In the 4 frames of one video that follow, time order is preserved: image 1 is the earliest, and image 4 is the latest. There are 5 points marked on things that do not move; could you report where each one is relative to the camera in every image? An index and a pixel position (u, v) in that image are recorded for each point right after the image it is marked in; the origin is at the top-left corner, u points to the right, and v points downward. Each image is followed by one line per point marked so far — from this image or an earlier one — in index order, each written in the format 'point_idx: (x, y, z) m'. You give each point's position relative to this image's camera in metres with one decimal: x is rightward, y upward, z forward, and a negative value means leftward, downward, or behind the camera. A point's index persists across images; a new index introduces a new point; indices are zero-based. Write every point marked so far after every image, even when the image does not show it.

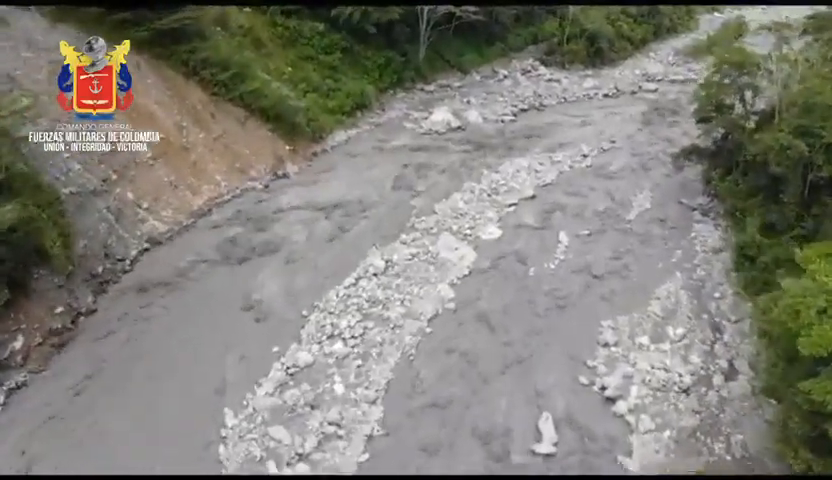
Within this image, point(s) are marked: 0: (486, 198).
0: (+1.5, +0.9, +14.5) m
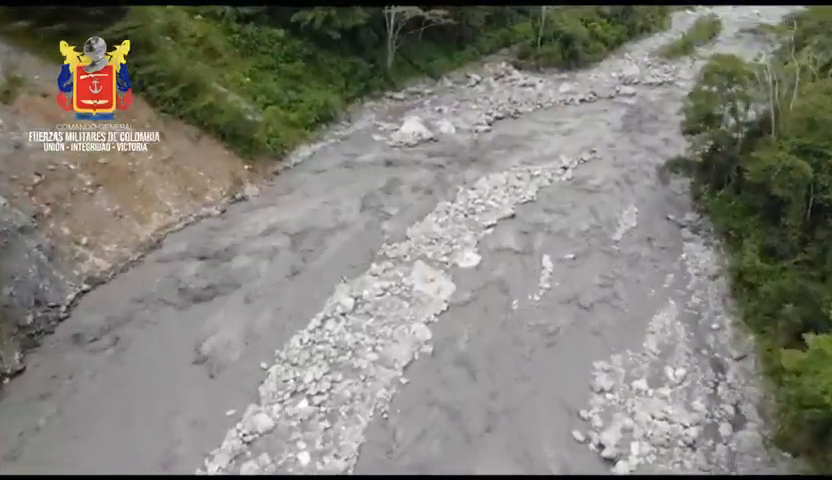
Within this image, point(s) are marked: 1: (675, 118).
0: (+0.9, +0.4, +13.5) m
1: (+7.5, +3.6, +19.6) m
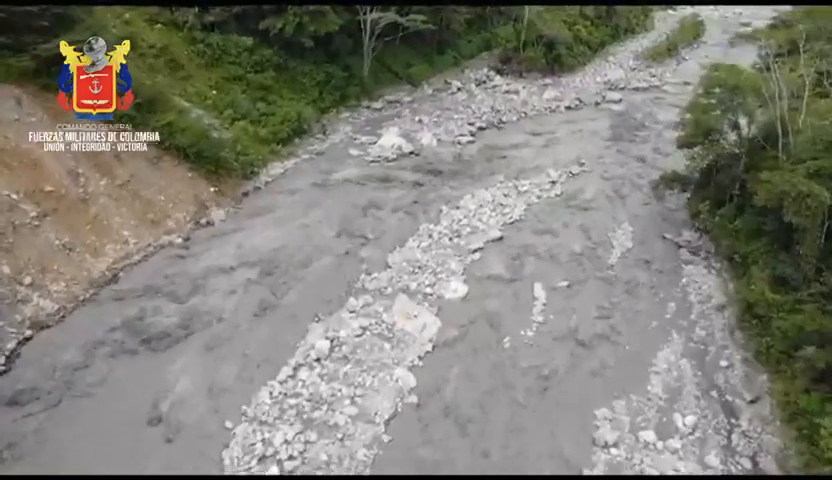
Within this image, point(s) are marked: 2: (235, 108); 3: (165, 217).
0: (+0.6, -0.1, +12.5) m
1: (+6.9, +3.2, +18.8) m
2: (-4.1, +3.0, +15.3) m
3: (-4.7, +0.4, +12.4) m
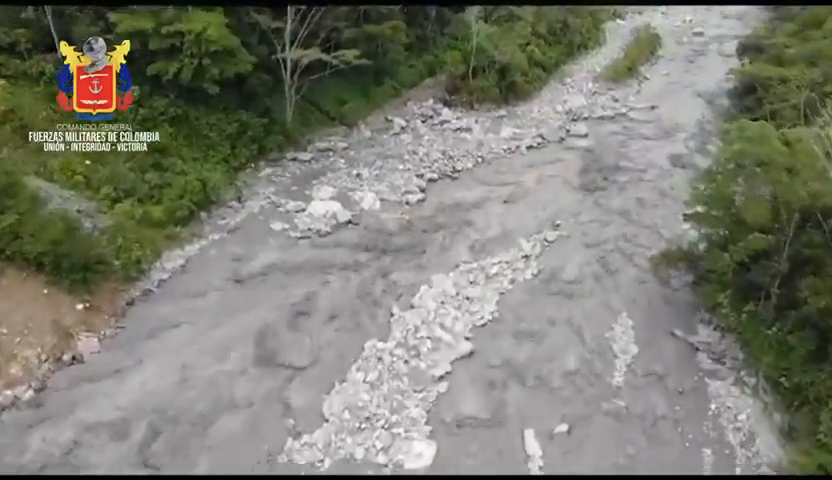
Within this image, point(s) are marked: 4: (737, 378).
0: (-0.2, -1.8, +9.4) m
1: (+5.5, +1.8, +16.2) m
2: (-5.3, +1.0, +11.8) m
3: (-5.4, -1.6, +8.9) m
4: (+4.5, -2.0, +9.5) m
